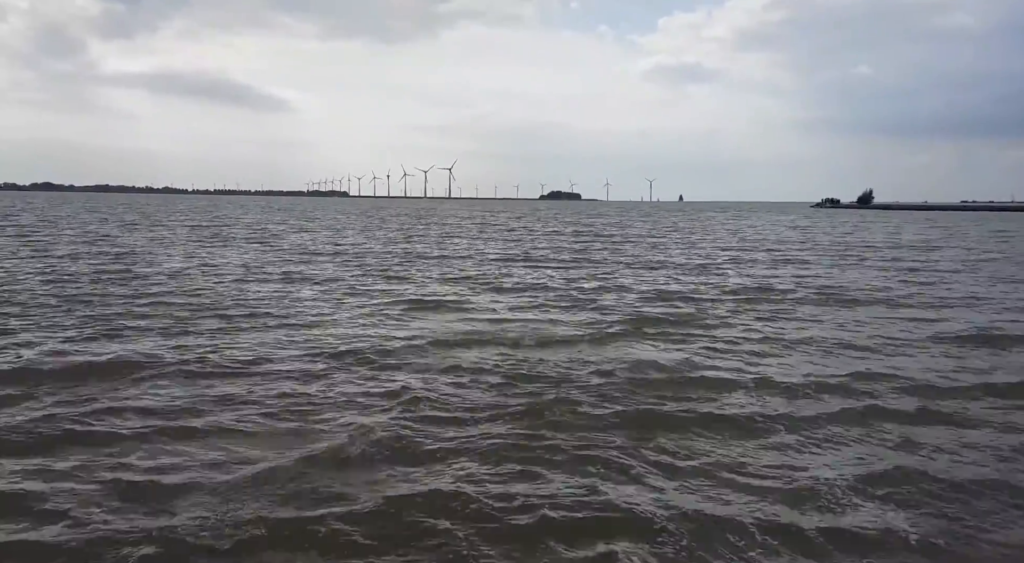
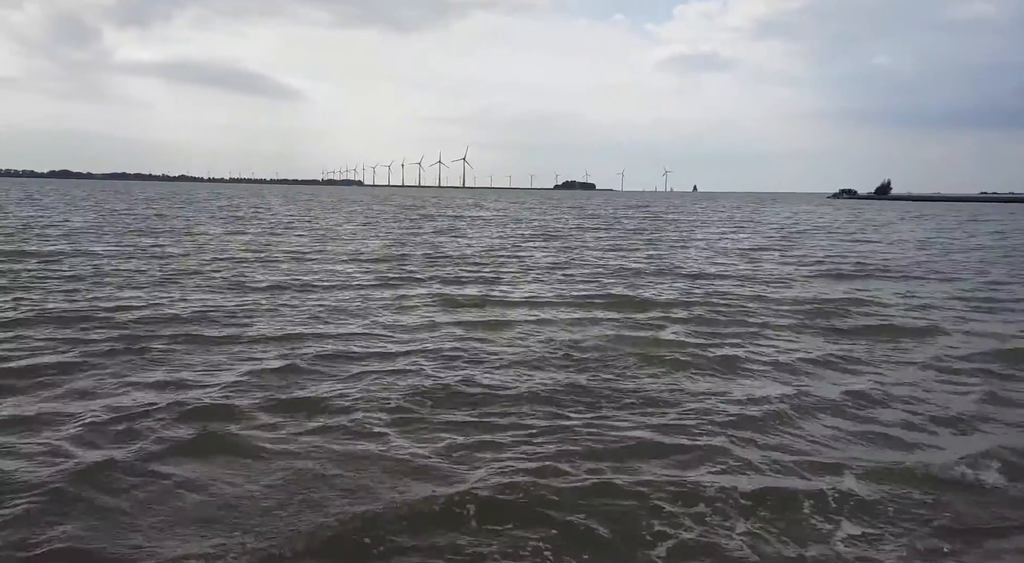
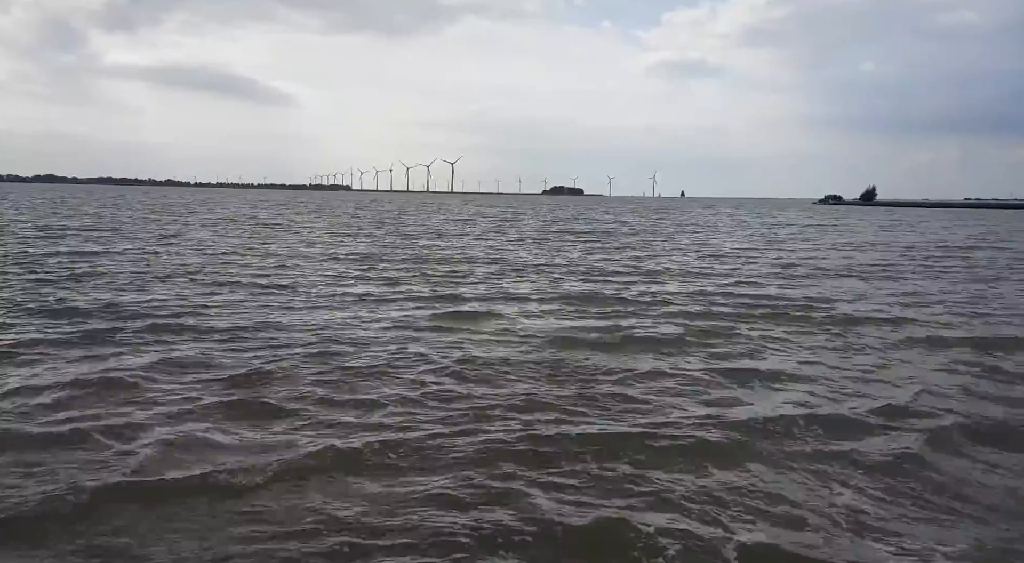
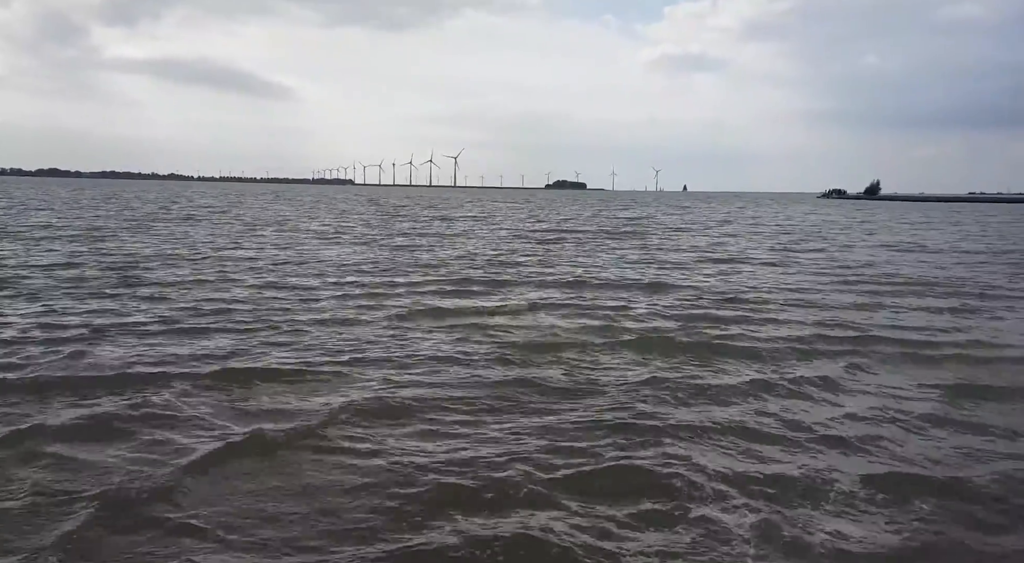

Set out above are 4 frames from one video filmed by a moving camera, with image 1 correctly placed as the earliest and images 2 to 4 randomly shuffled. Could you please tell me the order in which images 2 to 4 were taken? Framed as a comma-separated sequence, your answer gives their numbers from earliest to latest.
3, 2, 4
